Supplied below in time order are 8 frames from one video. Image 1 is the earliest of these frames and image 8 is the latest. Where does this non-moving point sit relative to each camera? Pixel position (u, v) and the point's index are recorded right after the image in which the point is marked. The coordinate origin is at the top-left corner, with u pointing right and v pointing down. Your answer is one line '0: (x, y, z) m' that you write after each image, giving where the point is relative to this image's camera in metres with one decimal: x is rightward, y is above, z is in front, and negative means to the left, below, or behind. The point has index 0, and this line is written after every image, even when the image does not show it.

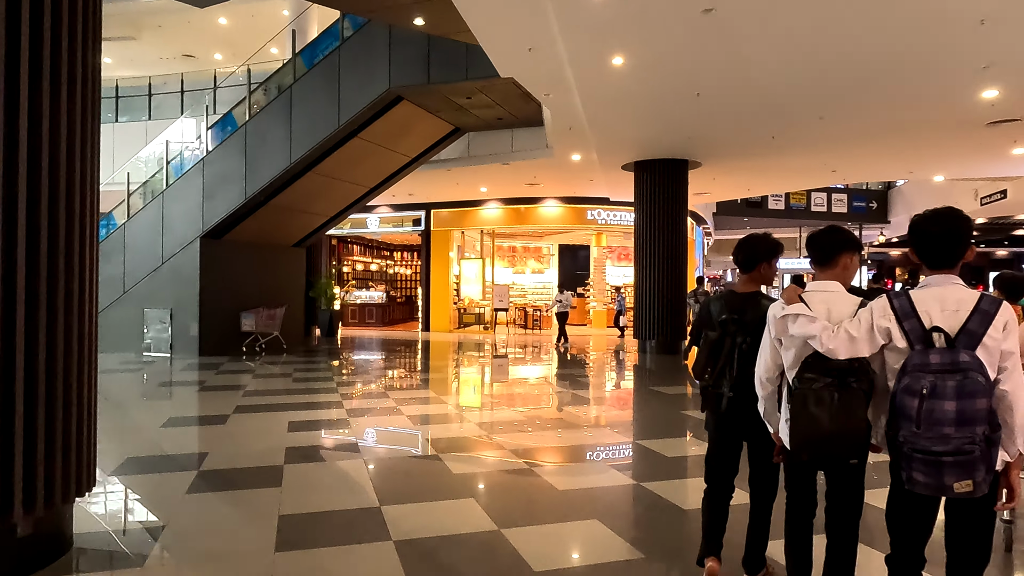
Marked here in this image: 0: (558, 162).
0: (+0.7, +1.9, +9.8) m
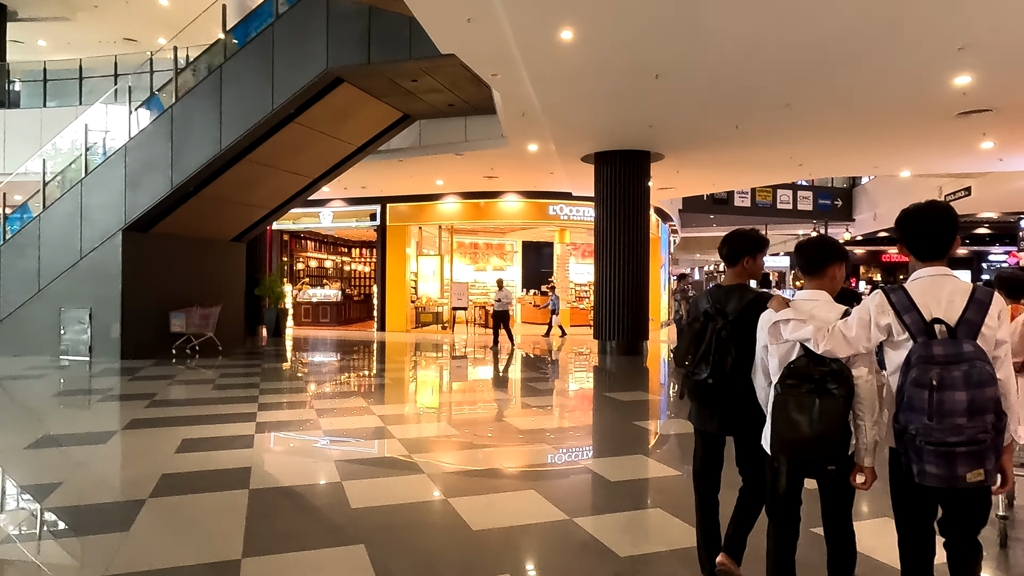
0: (0.0, +1.9, +9.3) m
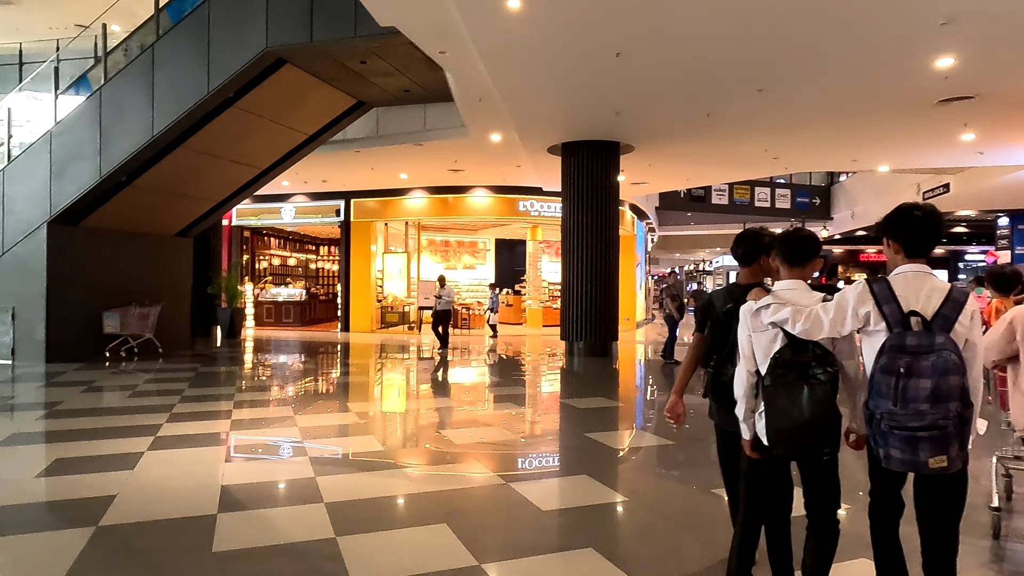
0: (-0.5, +1.9, +8.8) m
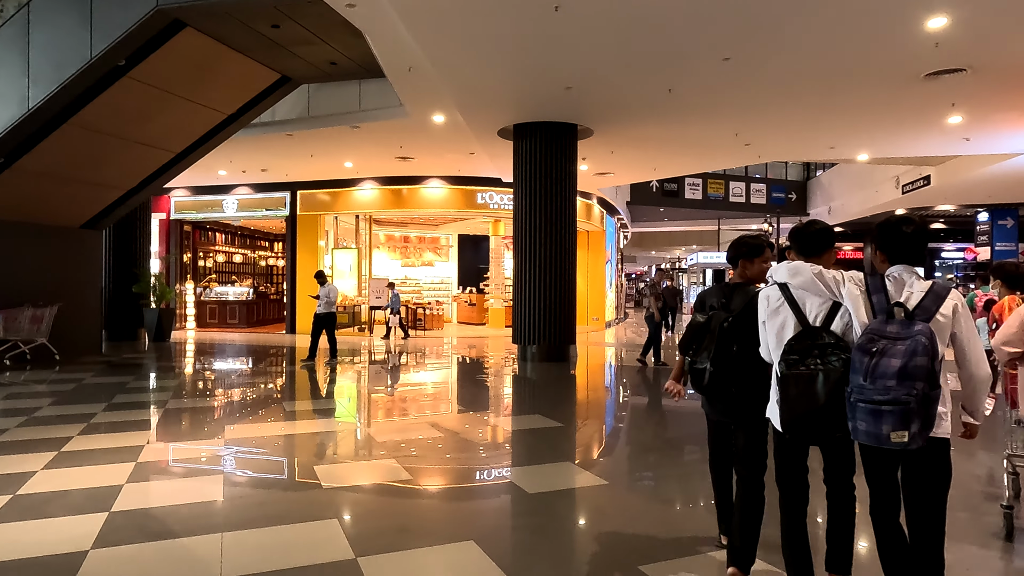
0: (-1.1, +1.9, +7.9) m
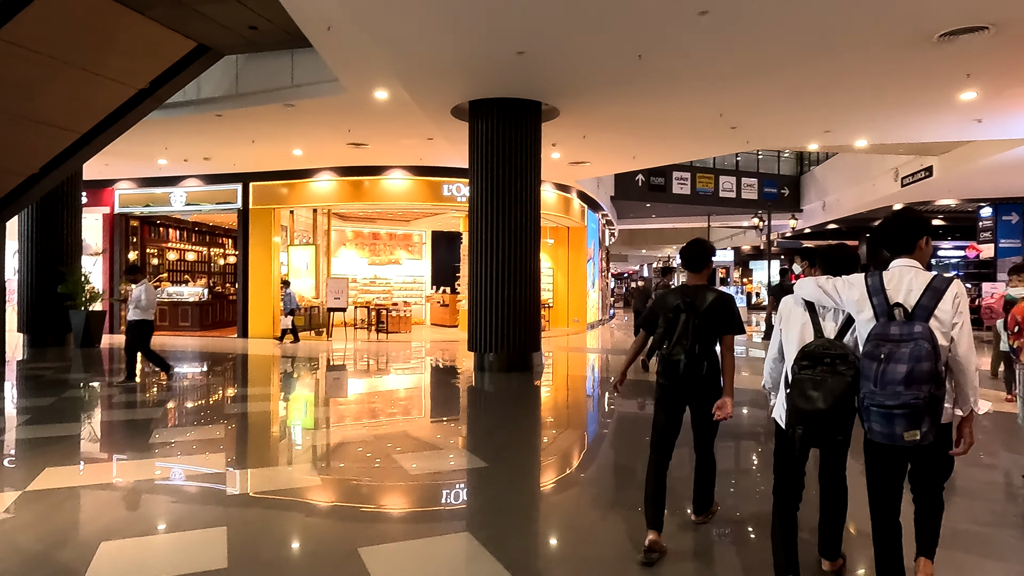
0: (-1.6, +1.9, +7.0) m
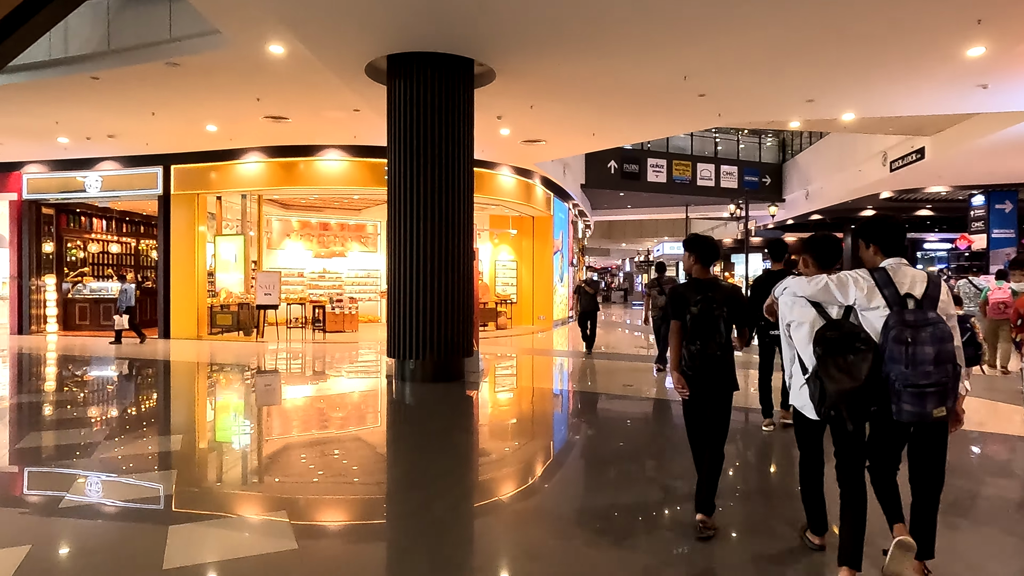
0: (-2.2, +2.0, +5.8) m
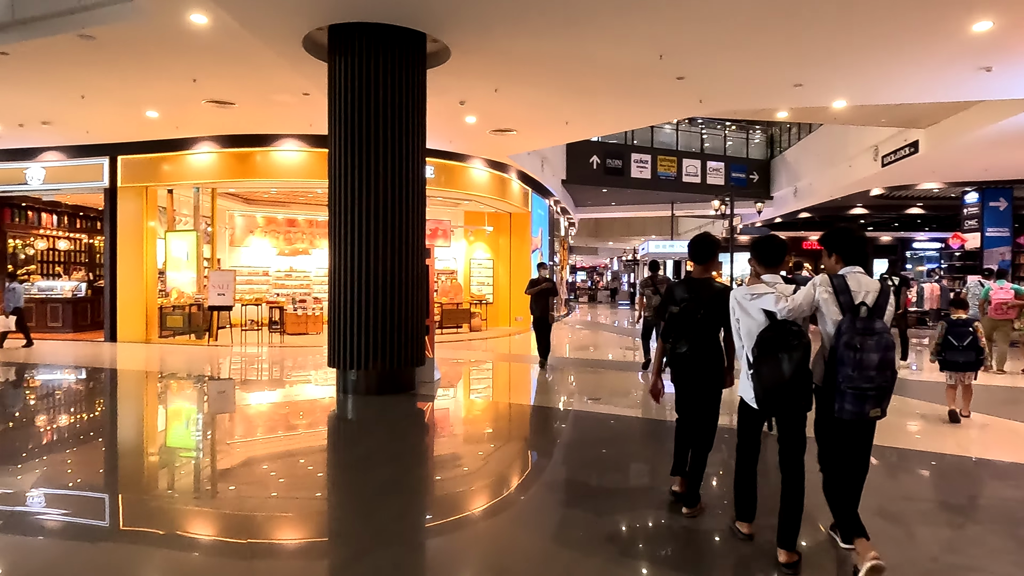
0: (-2.6, +2.0, +5.2) m
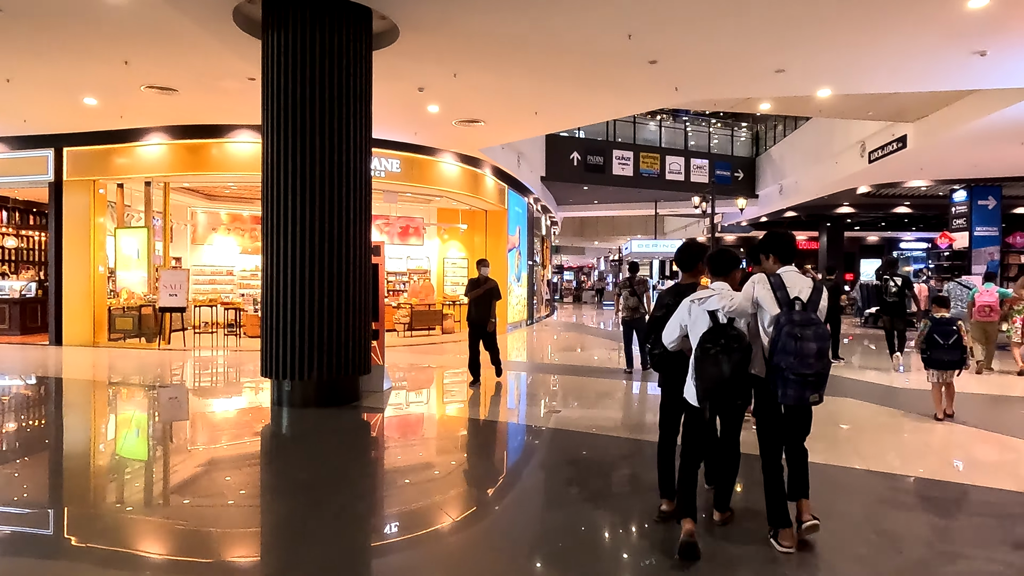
0: (-2.9, +2.0, +4.7) m
